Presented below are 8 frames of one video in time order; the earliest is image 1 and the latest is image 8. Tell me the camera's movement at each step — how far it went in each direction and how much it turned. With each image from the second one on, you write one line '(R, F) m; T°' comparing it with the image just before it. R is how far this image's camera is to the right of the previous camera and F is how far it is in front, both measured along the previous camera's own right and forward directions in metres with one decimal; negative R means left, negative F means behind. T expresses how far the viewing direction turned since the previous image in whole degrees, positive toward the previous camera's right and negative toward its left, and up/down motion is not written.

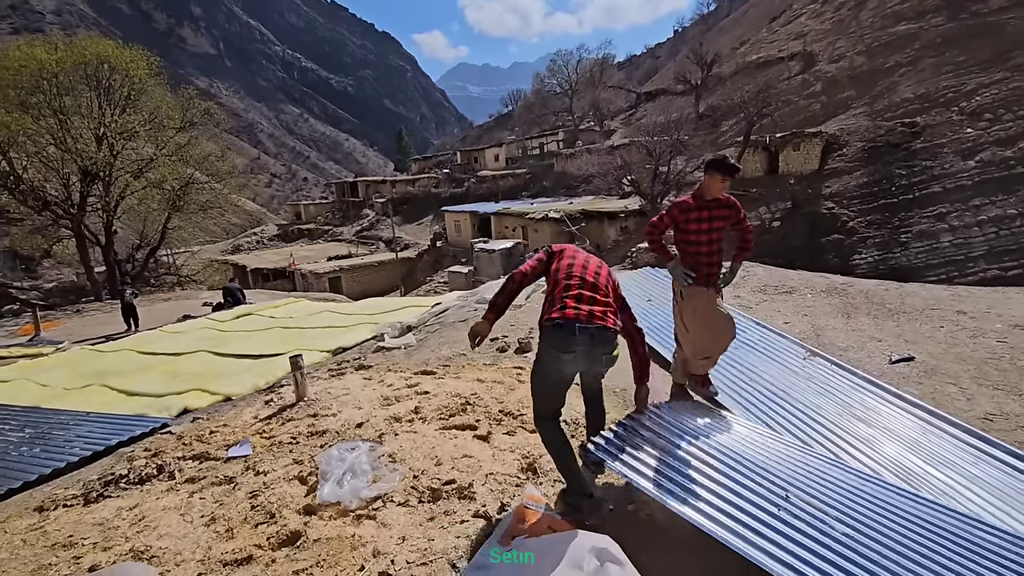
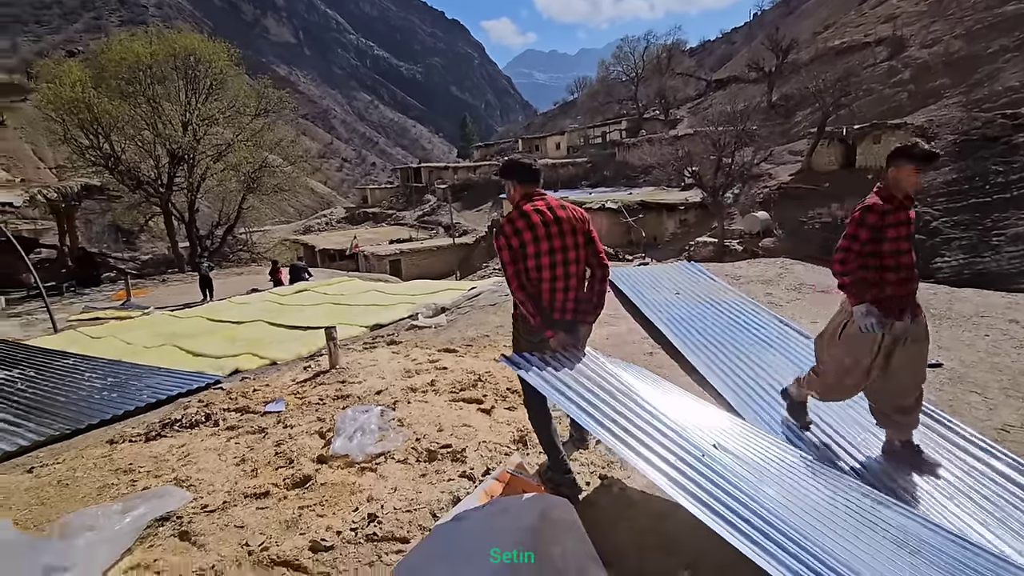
(+0.4, -0.3) m; -6°
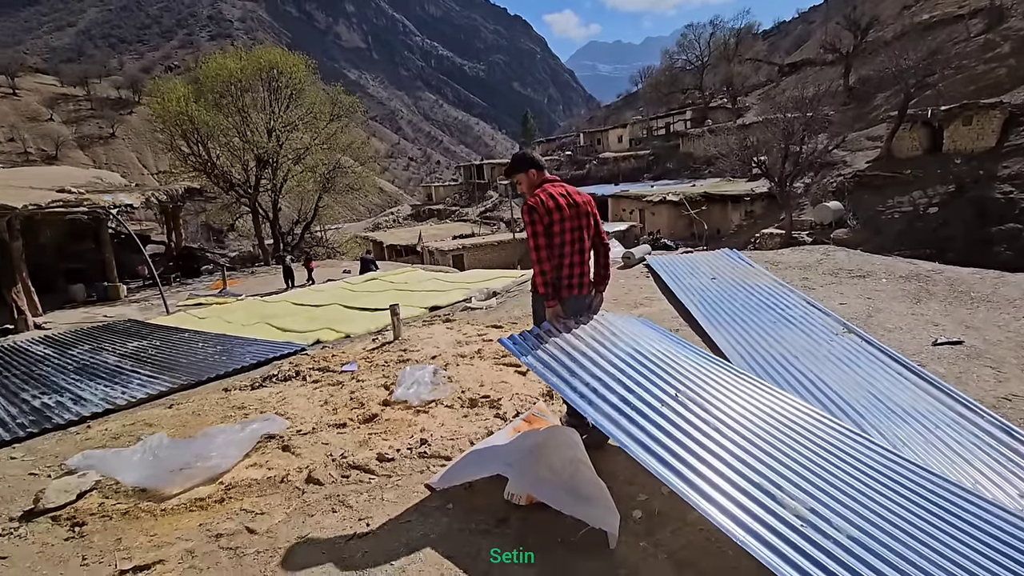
(+0.3, -0.7) m; -7°
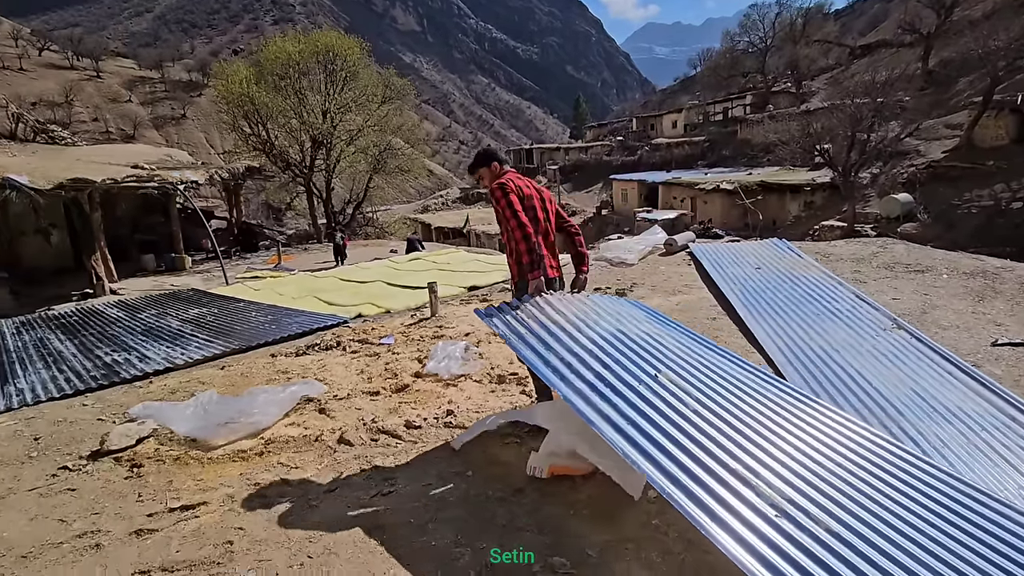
(+0.1, -0.1) m; -5°
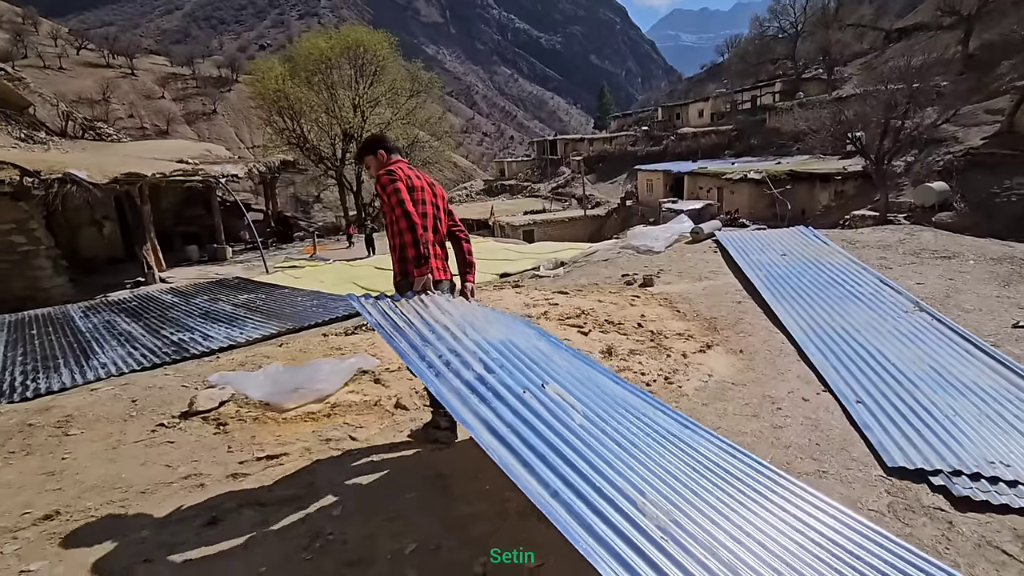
(-0.1, -0.4) m; -3°
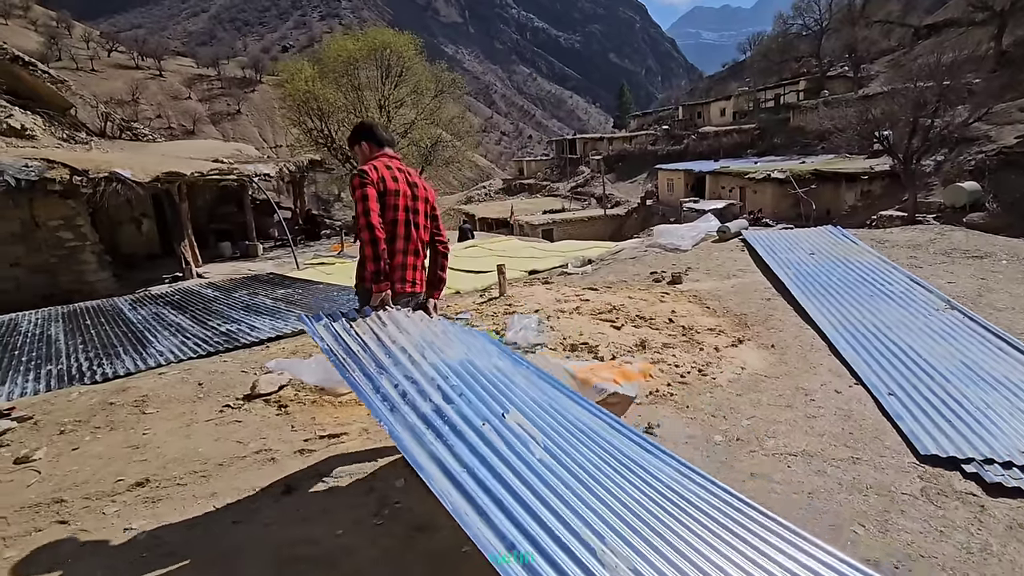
(-0.2, -0.2) m; -2°
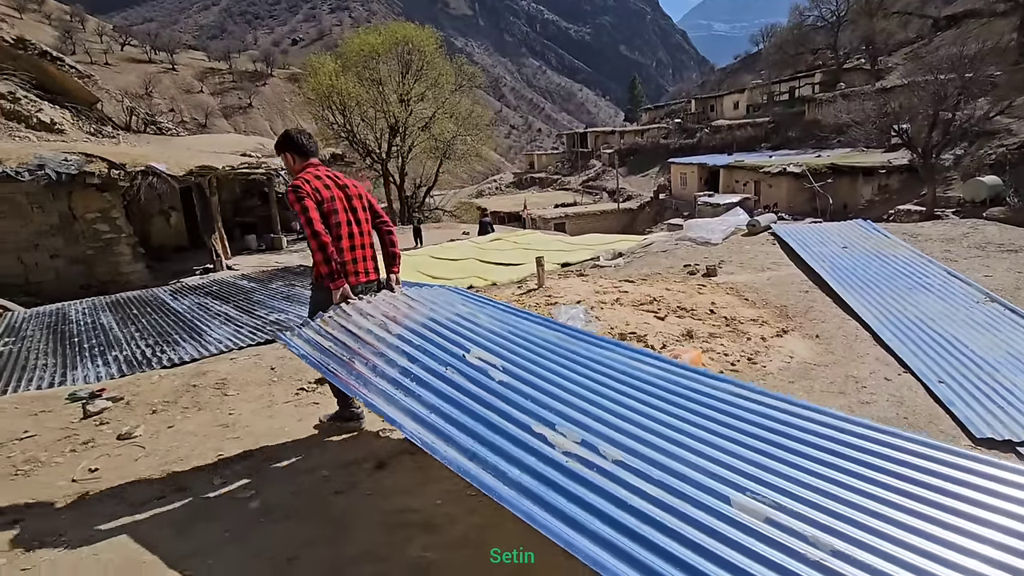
(-0.5, -0.2) m; -1°
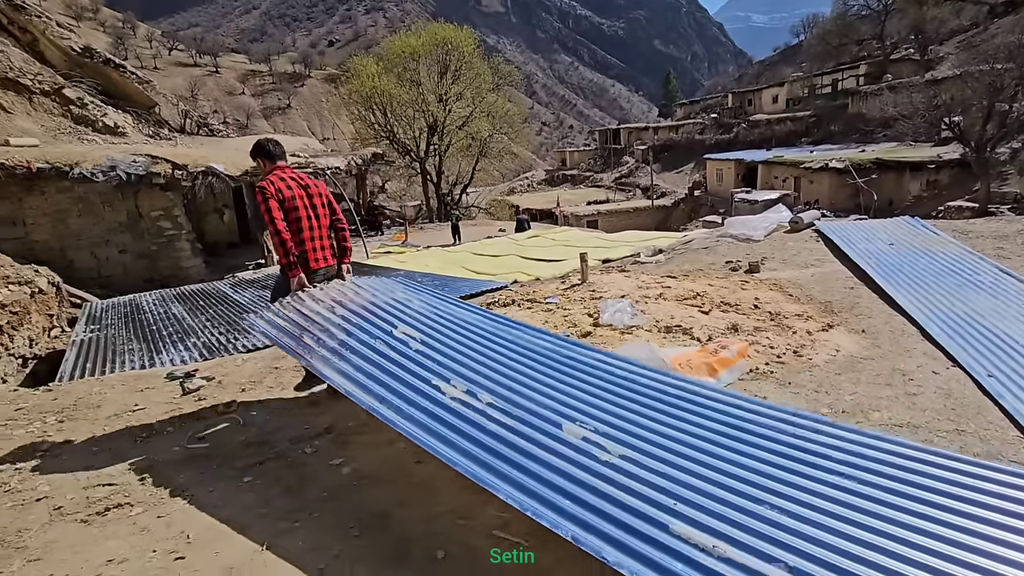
(-0.2, -0.3) m; -3°
